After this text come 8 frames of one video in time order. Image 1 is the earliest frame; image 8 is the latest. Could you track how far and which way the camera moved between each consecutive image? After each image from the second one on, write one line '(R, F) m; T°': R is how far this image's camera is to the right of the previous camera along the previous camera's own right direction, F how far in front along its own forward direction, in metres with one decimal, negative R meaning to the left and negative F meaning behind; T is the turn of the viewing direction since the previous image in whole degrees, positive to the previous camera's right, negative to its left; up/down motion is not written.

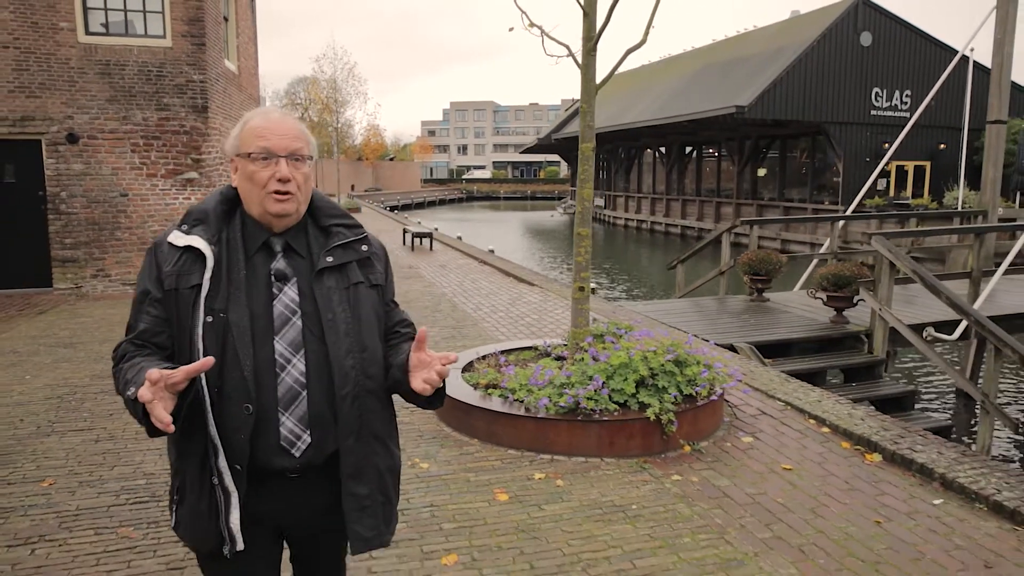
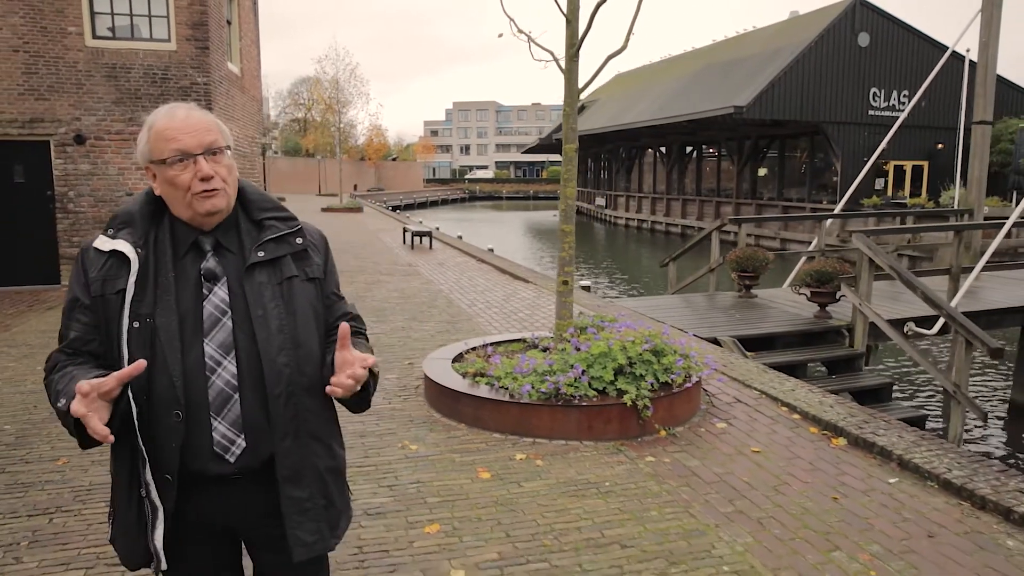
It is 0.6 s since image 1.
(+0.1, -0.3) m; 0°
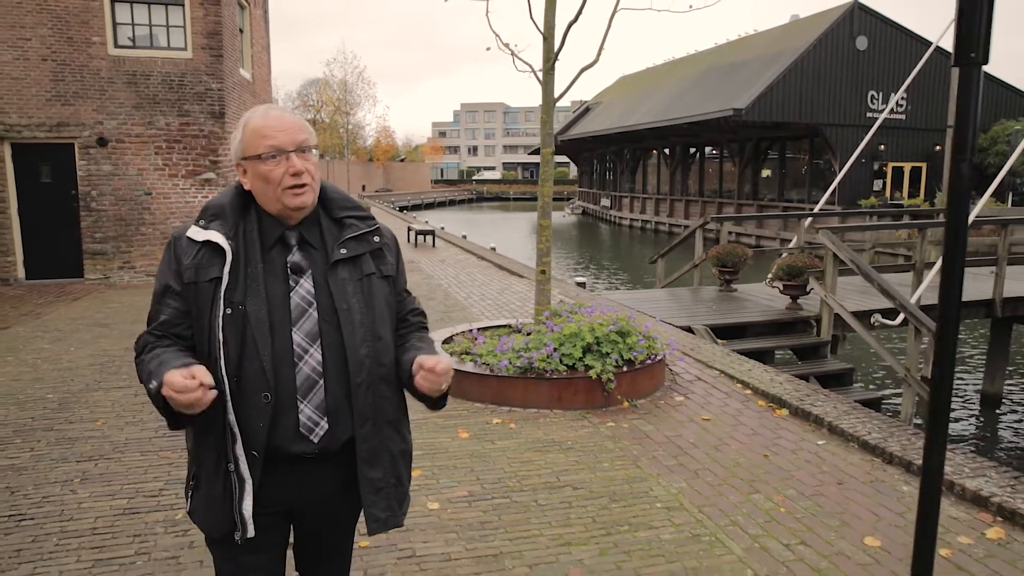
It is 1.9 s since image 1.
(+0.2, -0.6) m; -1°
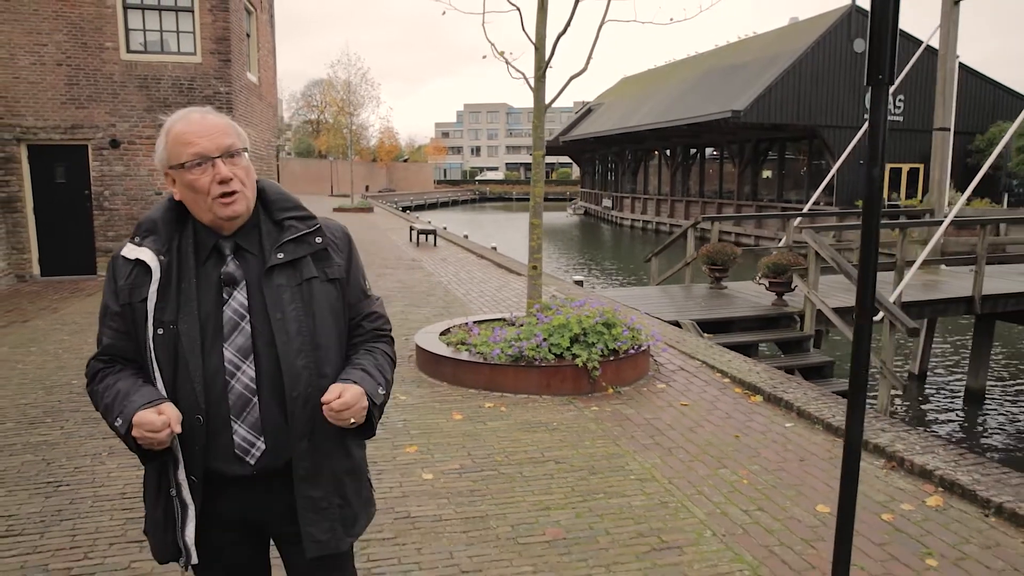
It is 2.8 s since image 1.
(+0.1, -0.4) m; 0°
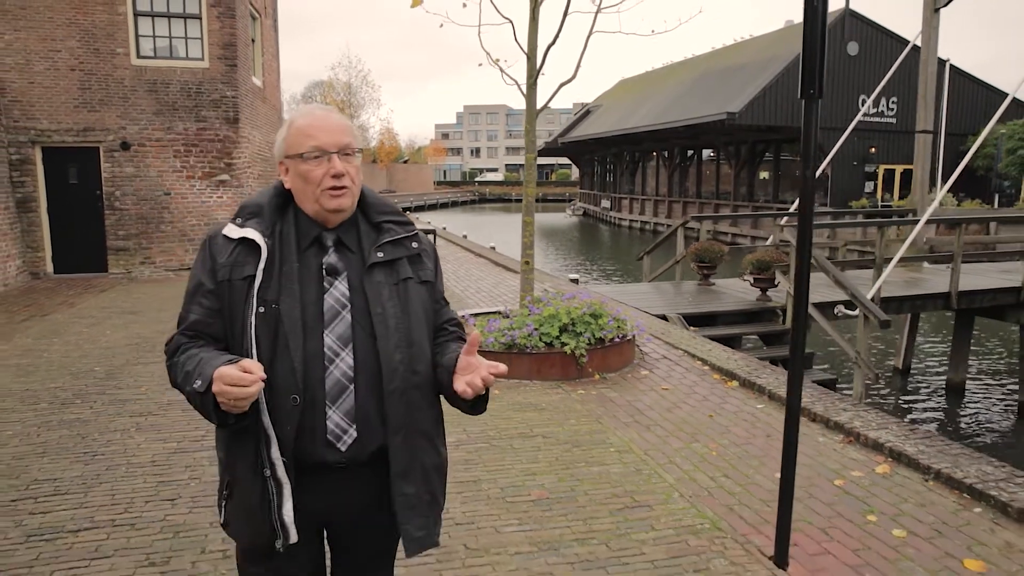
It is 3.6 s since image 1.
(+0.1, -0.4) m; 0°
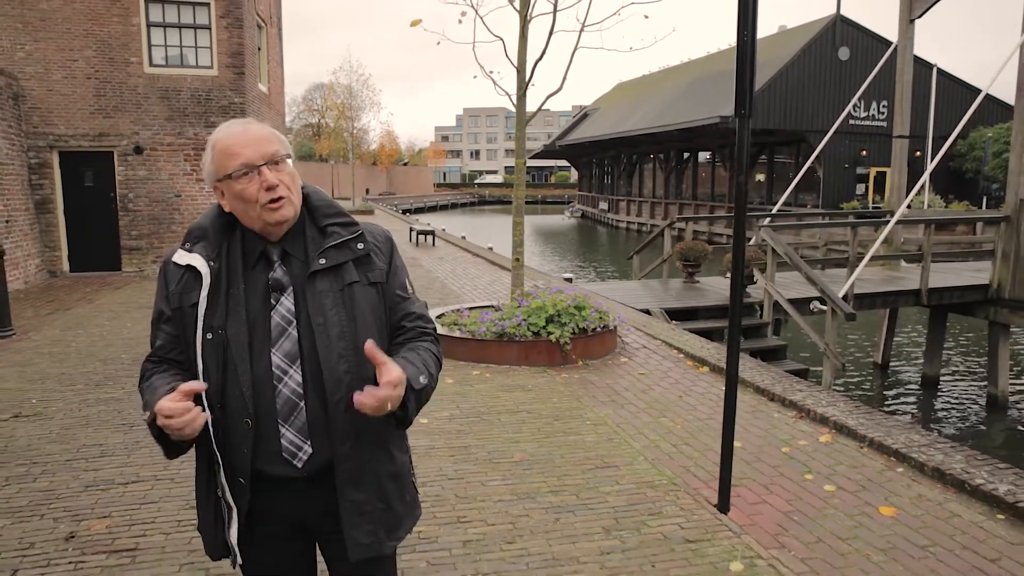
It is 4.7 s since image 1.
(+0.1, -0.6) m; 0°
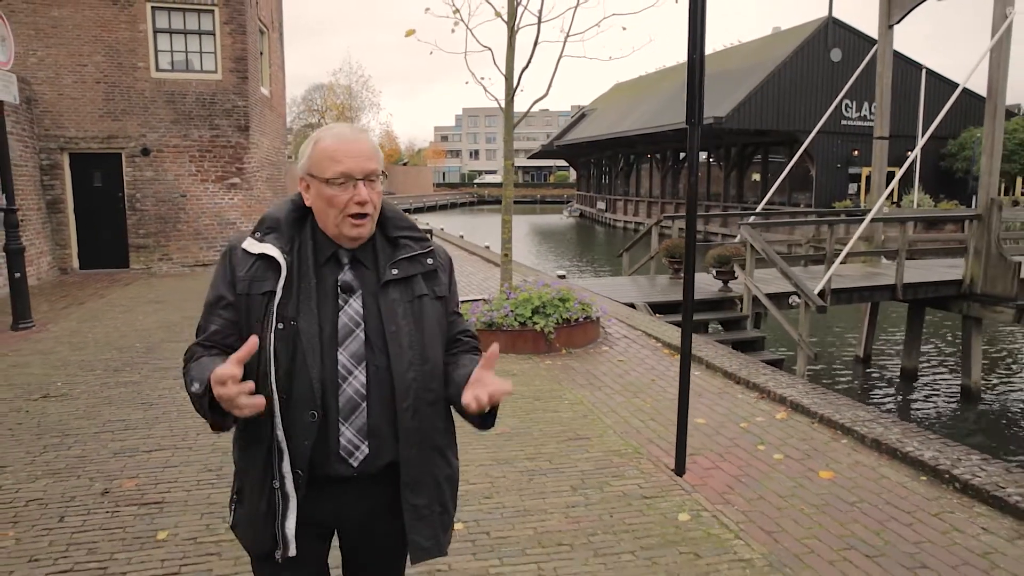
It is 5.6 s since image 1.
(+0.1, -0.5) m; 0°
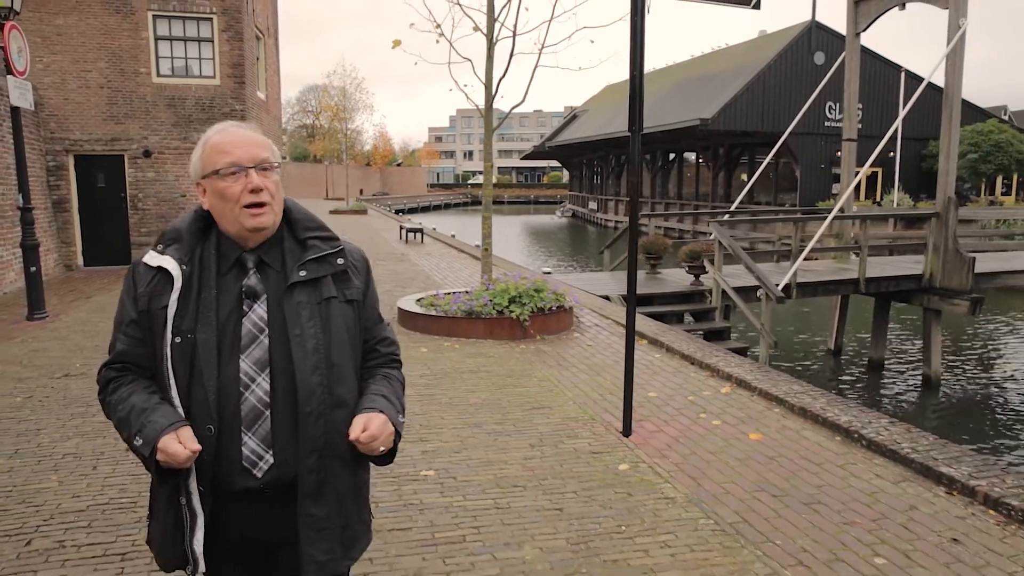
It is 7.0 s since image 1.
(+0.2, -0.7) m; 0°
